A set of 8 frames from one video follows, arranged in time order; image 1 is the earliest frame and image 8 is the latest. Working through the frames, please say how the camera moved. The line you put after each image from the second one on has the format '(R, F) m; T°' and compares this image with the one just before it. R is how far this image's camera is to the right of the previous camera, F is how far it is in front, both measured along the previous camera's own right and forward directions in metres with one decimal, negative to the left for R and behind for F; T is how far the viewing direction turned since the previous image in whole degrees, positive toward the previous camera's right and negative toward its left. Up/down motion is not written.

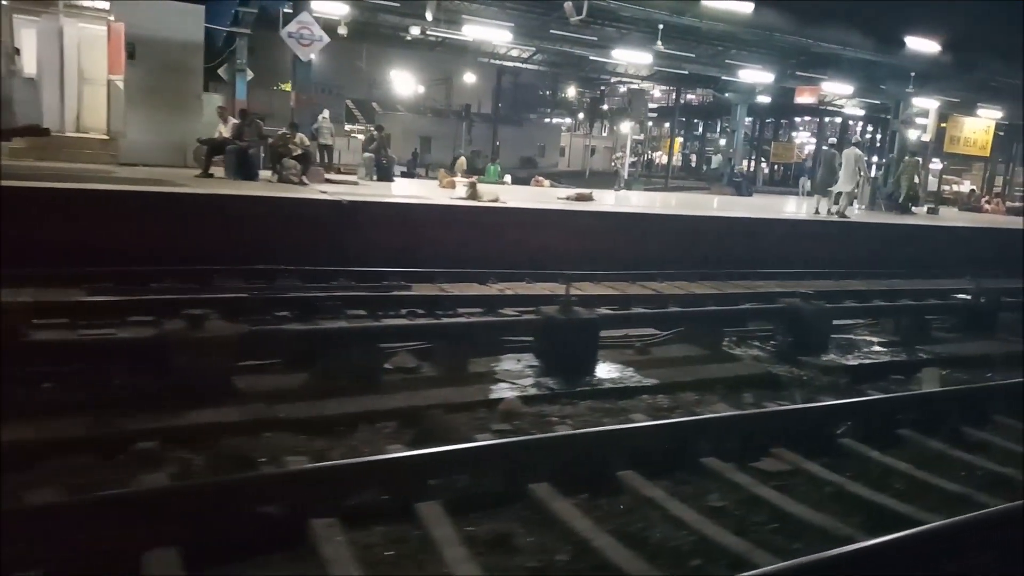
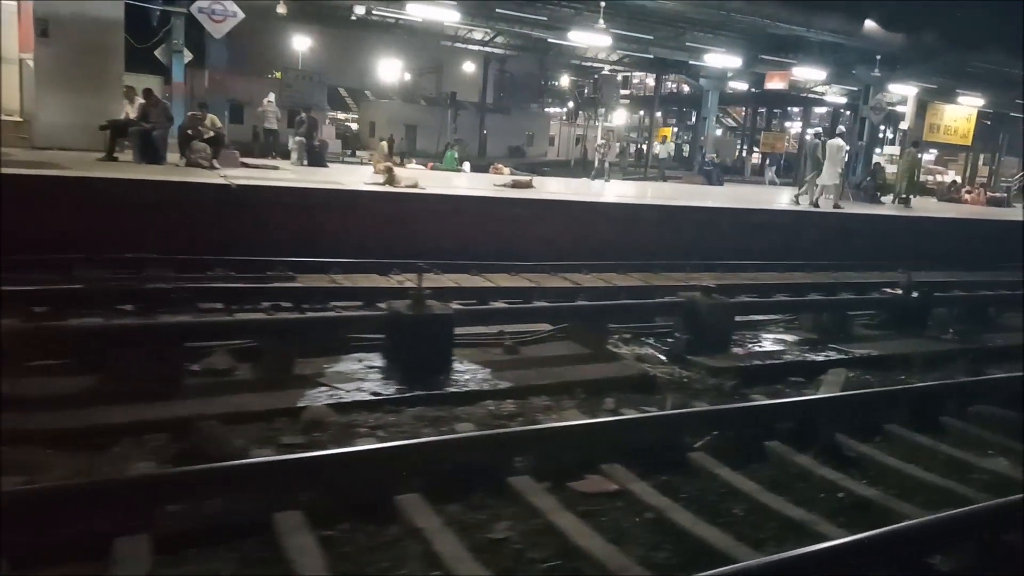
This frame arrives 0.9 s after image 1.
(+0.4, +0.2) m; -1°
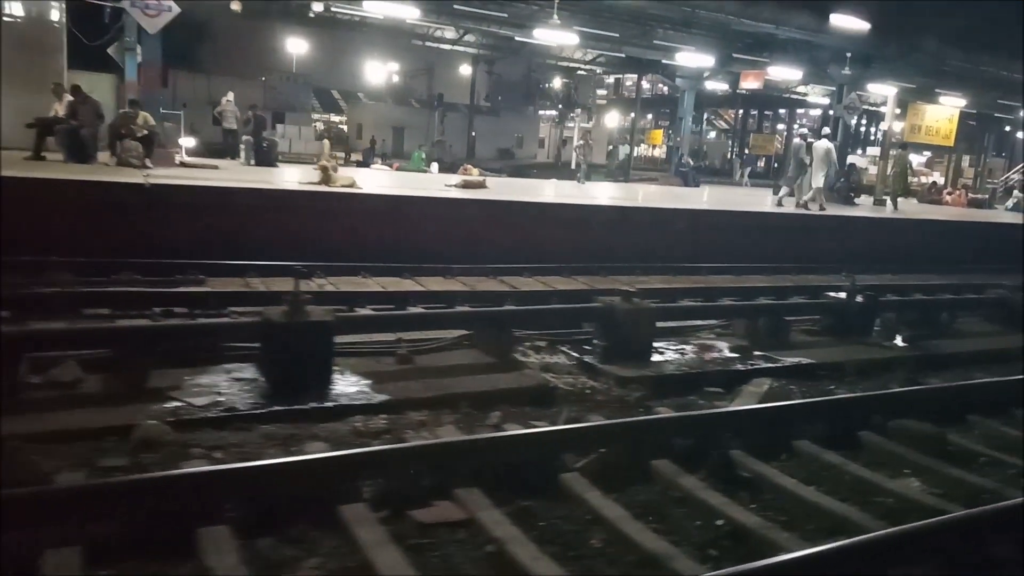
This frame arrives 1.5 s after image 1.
(+0.2, +0.1) m; 0°
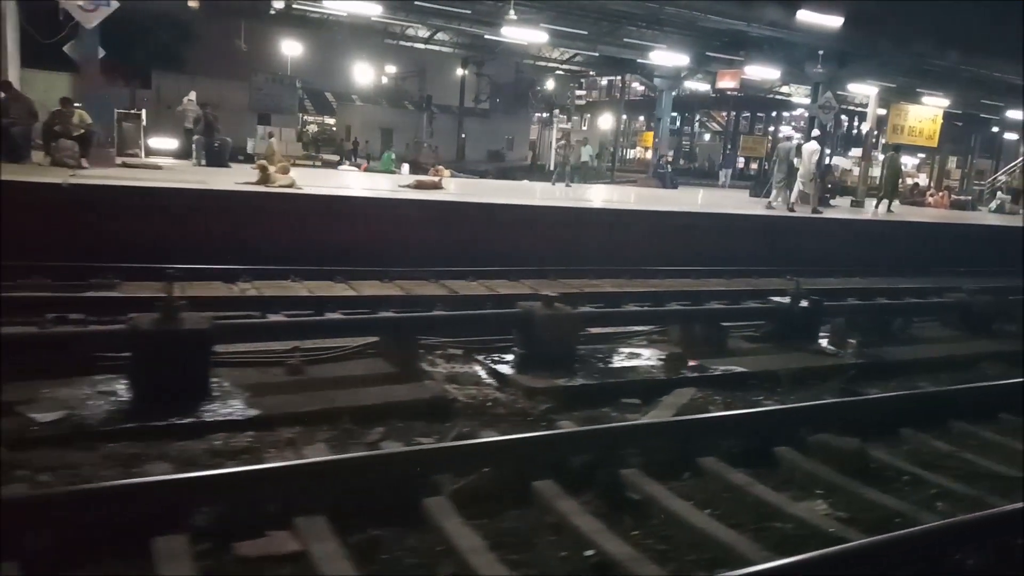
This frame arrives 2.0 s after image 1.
(+0.2, +0.1) m; 0°
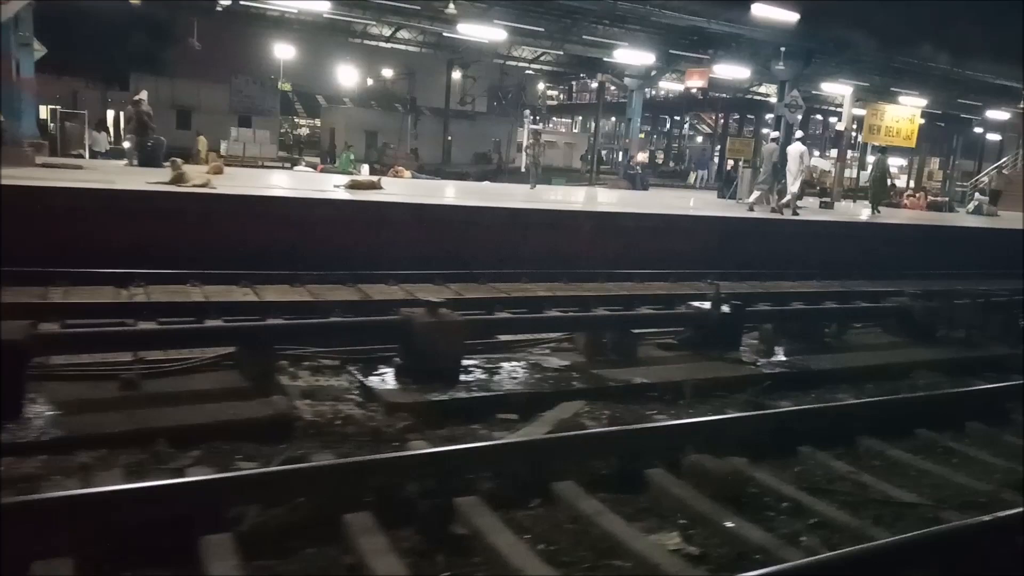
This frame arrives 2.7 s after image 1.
(-0.1, 0.0) m; +1°
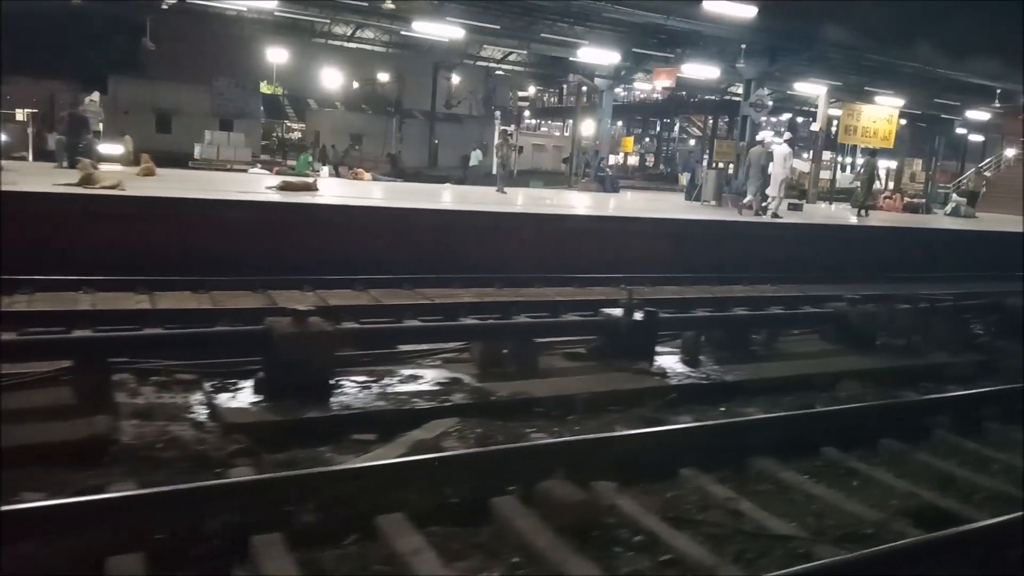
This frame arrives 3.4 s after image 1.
(-0.6, -0.3) m; +3°
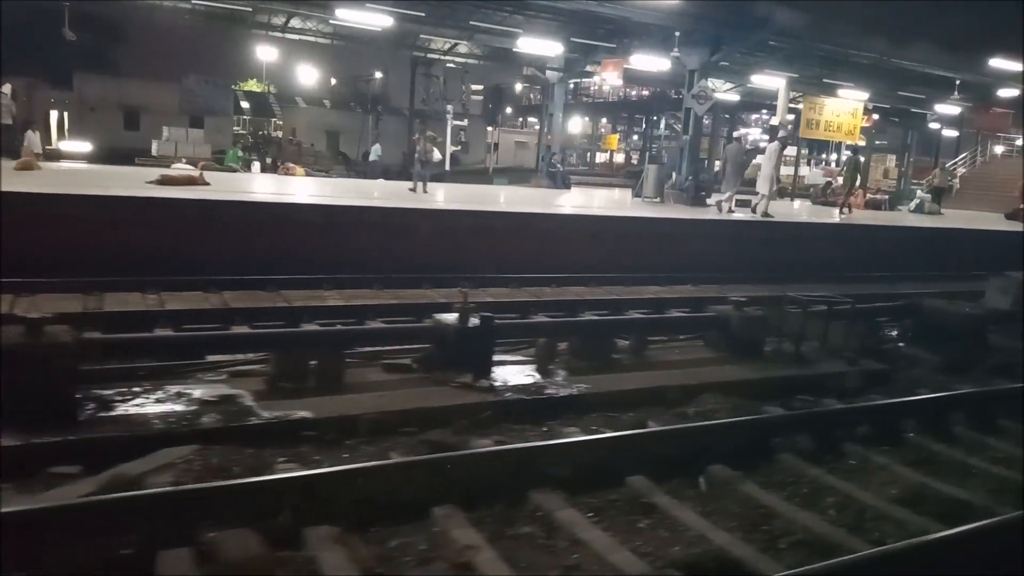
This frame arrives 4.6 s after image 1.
(+0.5, +0.2) m; 0°
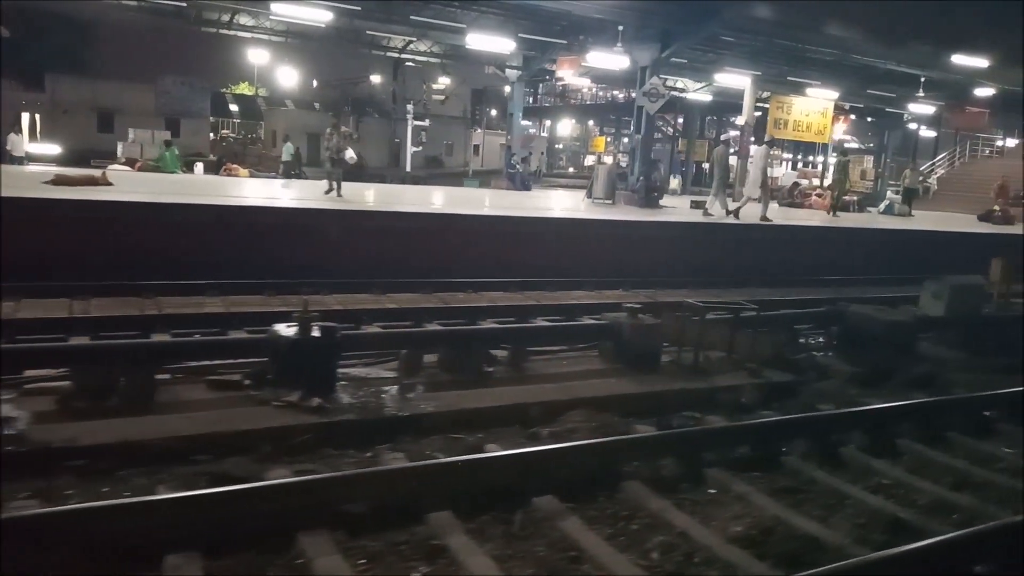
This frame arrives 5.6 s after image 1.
(+0.4, +0.2) m; 0°
